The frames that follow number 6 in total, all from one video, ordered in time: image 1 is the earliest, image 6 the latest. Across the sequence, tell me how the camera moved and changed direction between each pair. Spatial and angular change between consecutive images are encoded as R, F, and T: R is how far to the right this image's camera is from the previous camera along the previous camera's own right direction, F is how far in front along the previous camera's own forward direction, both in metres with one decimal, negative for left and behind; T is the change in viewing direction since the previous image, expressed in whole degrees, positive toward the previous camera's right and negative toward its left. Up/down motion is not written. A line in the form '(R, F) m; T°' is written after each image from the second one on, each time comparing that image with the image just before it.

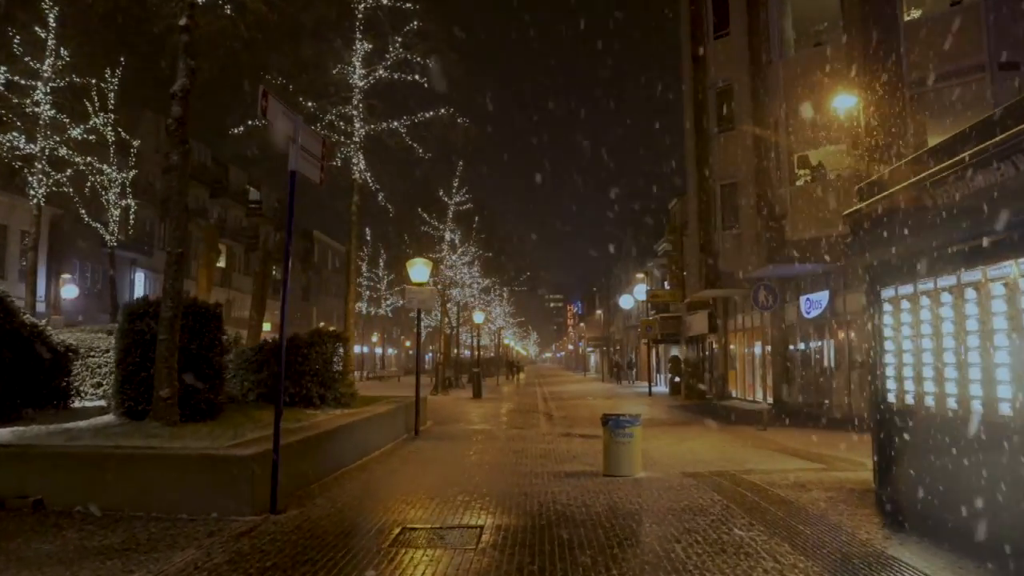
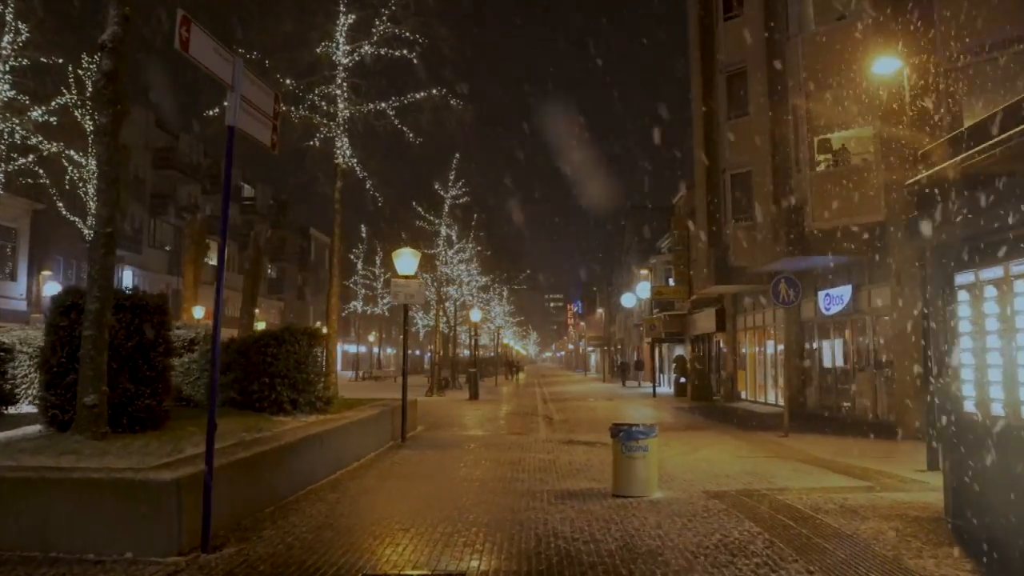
(+0.1, +1.6) m; 0°
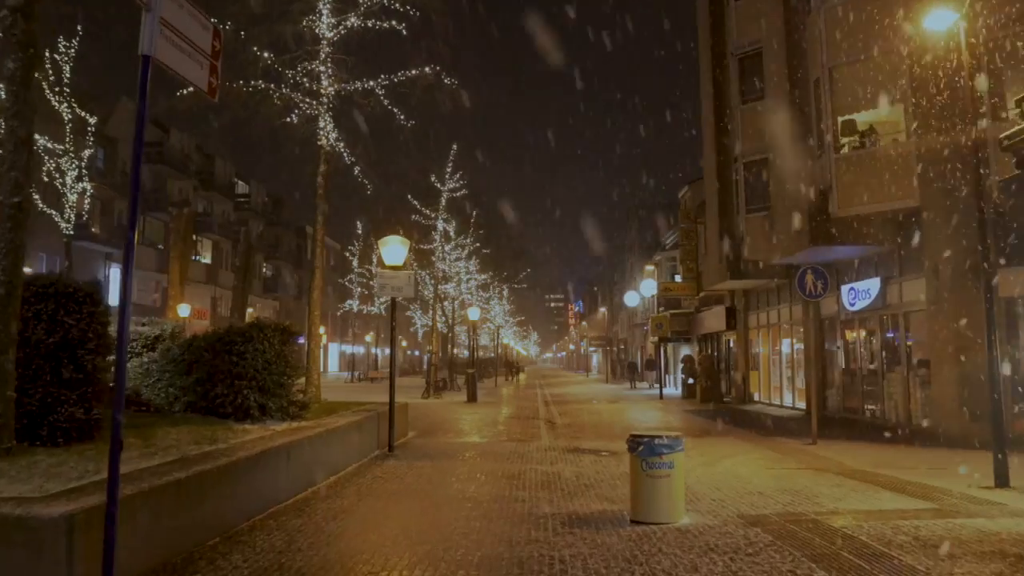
(0.0, +1.6) m; 0°
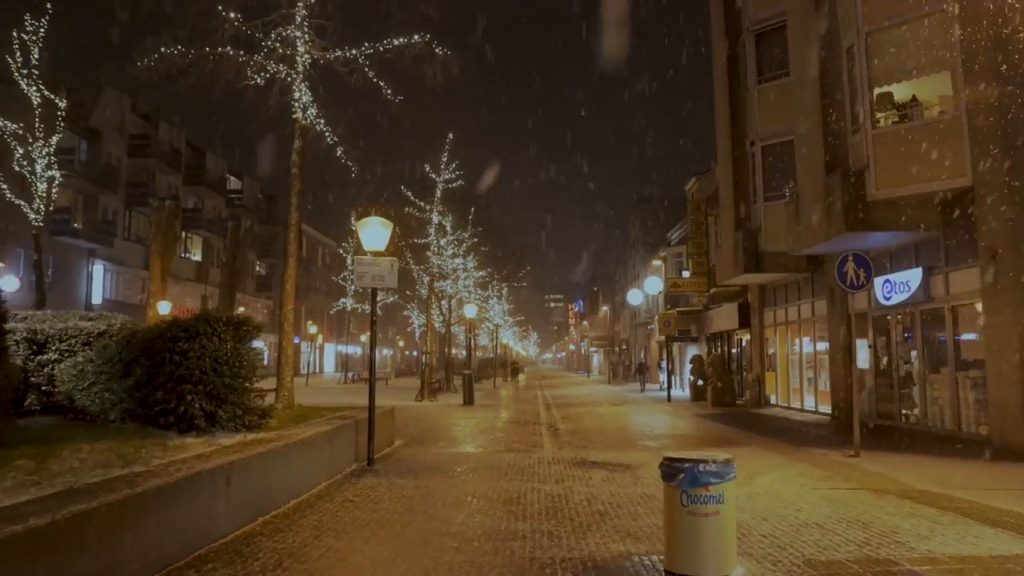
(0.0, +1.9) m; 0°
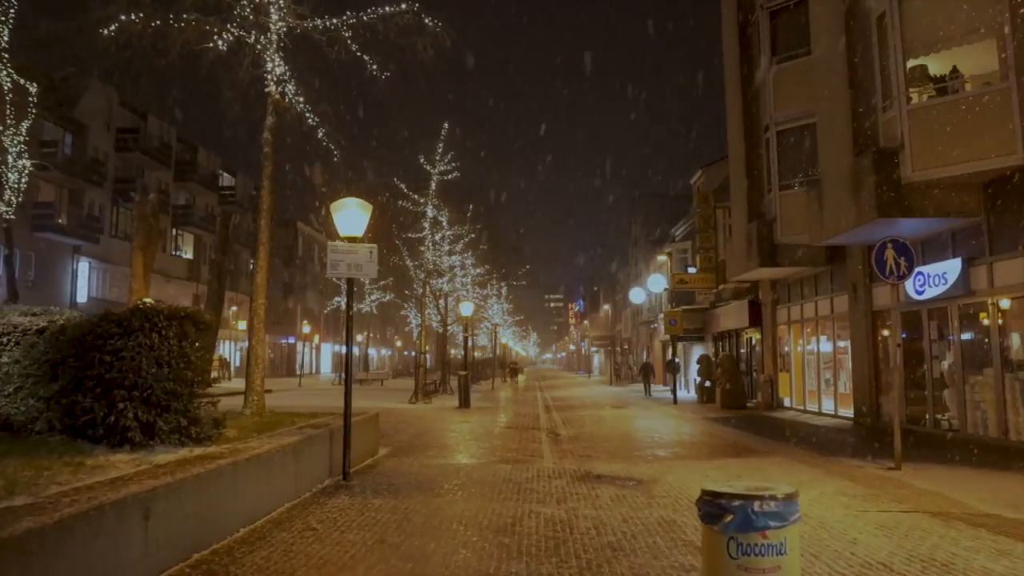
(+0.1, +1.5) m; 0°
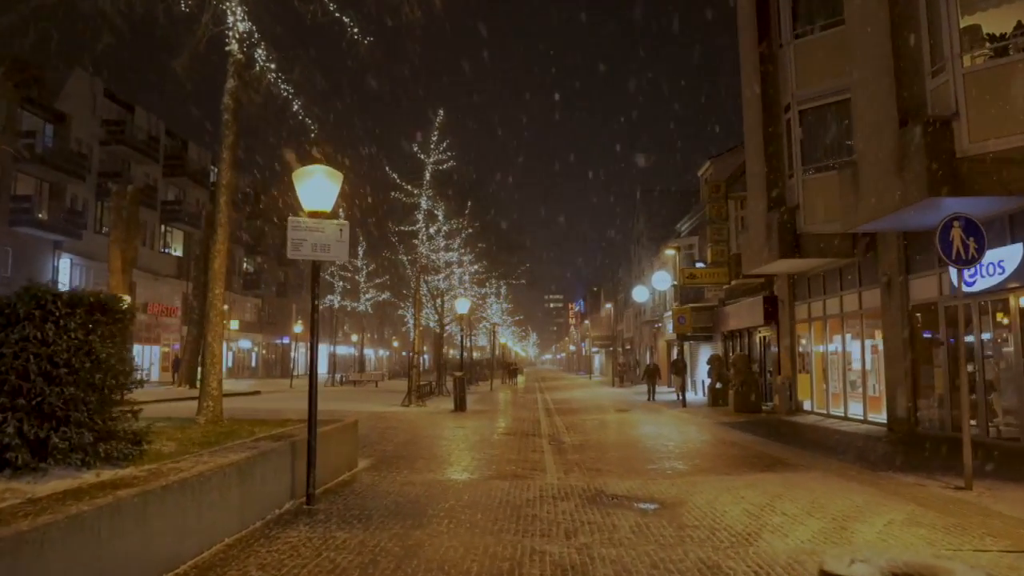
(0.0, +1.8) m; 0°
